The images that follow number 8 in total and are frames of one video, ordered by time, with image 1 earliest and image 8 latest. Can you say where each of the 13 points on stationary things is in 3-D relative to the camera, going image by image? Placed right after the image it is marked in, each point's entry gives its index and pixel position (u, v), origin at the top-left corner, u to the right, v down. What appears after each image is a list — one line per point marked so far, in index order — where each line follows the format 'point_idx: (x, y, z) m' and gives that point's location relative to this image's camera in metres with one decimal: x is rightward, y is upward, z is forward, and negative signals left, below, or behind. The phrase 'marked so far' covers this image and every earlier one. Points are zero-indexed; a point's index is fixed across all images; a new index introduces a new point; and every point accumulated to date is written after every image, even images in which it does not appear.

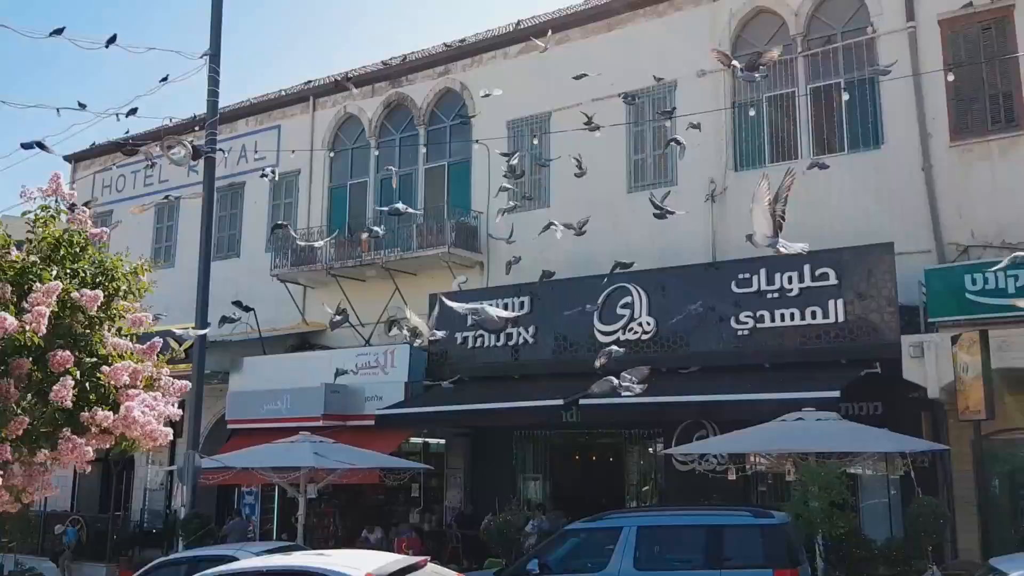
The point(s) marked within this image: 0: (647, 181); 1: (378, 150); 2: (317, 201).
0: (+2.3, +1.8, +15.2) m
1: (-2.7, +2.7, +18.0) m
2: (-4.0, +1.8, +18.5) m
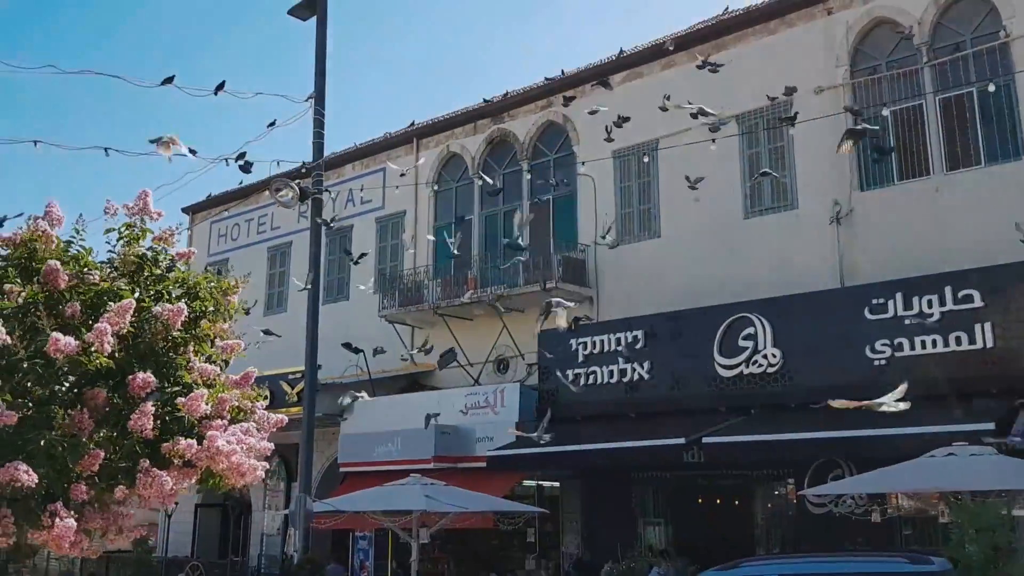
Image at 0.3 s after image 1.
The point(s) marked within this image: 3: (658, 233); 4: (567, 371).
0: (+4.0, +1.3, +14.4) m
1: (-0.6, +2.0, +17.8) m
2: (-1.8, +1.0, +18.4) m
3: (+2.5, +0.9, +15.4) m
4: (+0.9, -1.4, +14.9) m
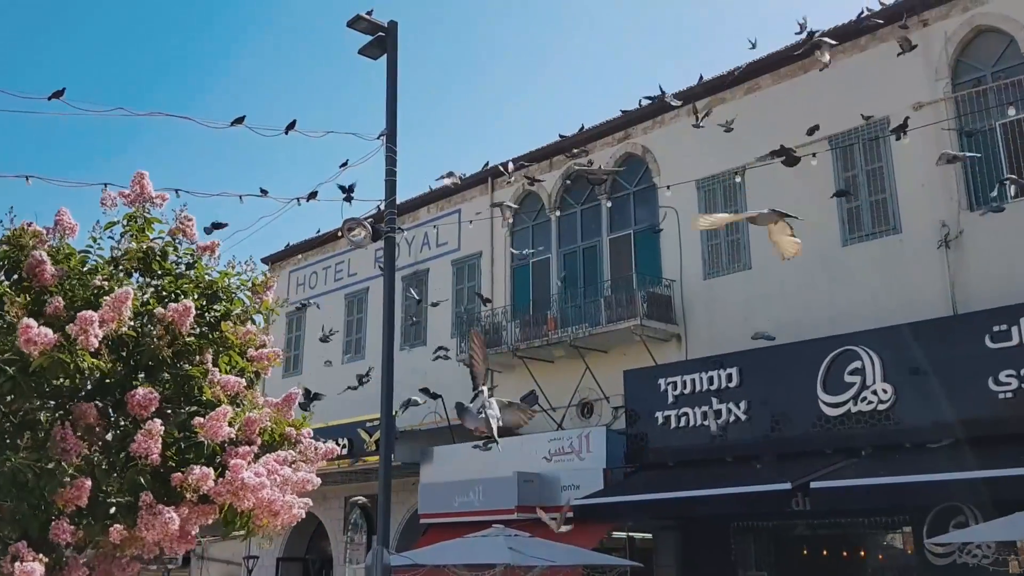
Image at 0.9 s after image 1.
0: (+5.2, +0.8, +13.4) m
1: (+0.9, +1.2, +17.2) m
2: (-0.2, +0.1, +17.9) m
3: (+3.8, +0.4, +14.5) m
4: (+2.3, -1.9, +14.0) m
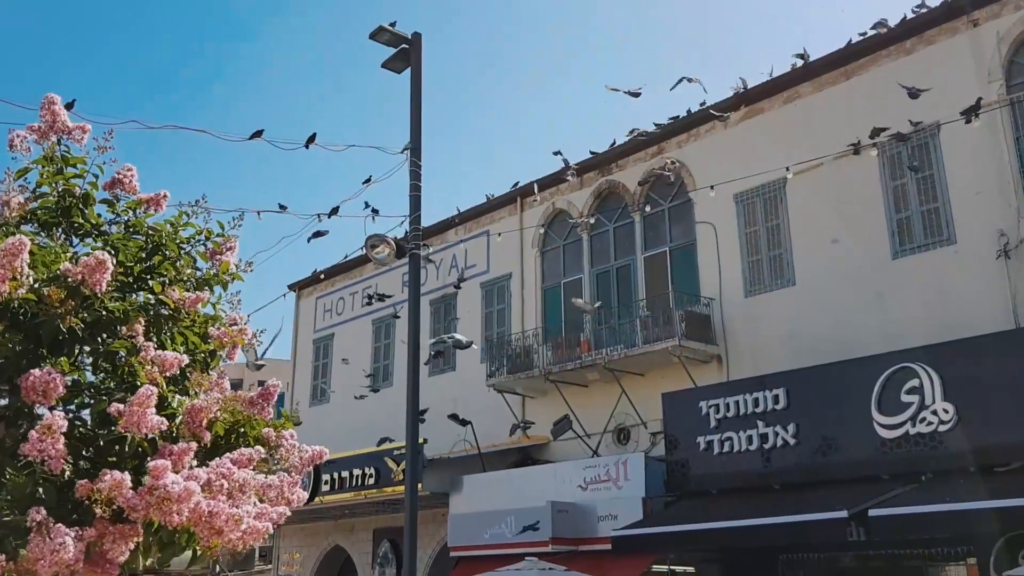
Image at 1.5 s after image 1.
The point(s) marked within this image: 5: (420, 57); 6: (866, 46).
0: (+5.6, +0.6, +12.6) m
1: (+1.4, +0.8, +16.6) m
2: (+0.4, -0.3, +17.3) m
3: (+4.3, +0.1, +13.8) m
4: (+2.7, -2.2, +13.2) m
5: (-1.3, +3.3, +12.9) m
6: (+5.2, +3.6, +13.4) m
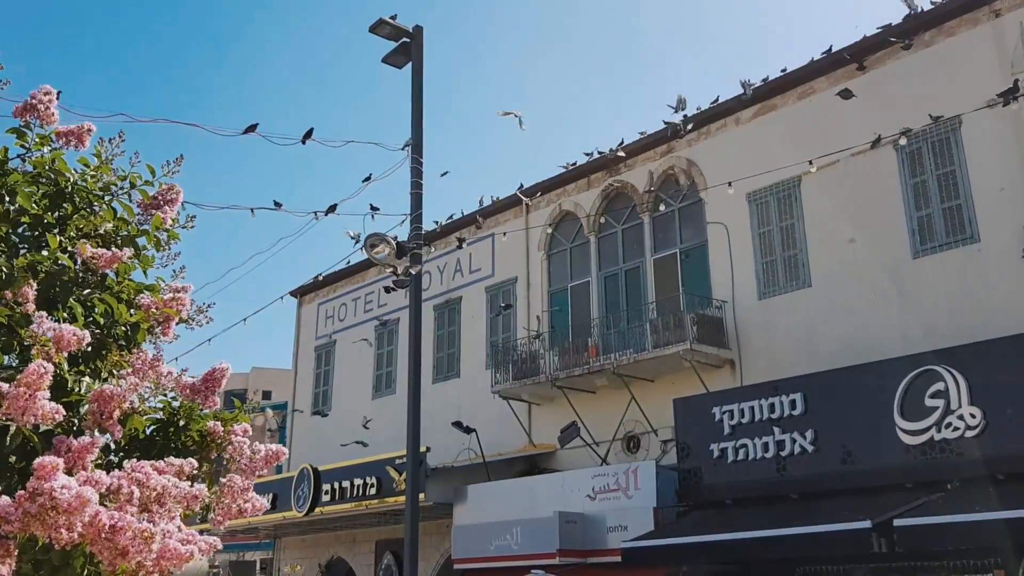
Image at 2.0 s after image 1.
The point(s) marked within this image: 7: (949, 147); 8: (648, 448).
0: (+5.7, +0.6, +12.1) m
1: (+1.5, +0.8, +16.1) m
2: (+0.5, -0.4, +16.8) m
3: (+4.3, +0.1, +13.3) m
4: (+2.8, -2.2, +12.7) m
5: (-1.2, +3.3, +12.5) m
6: (+5.3, +3.6, +12.9) m
7: (+5.9, +1.9, +12.2) m
8: (+2.2, -2.6, +14.5) m
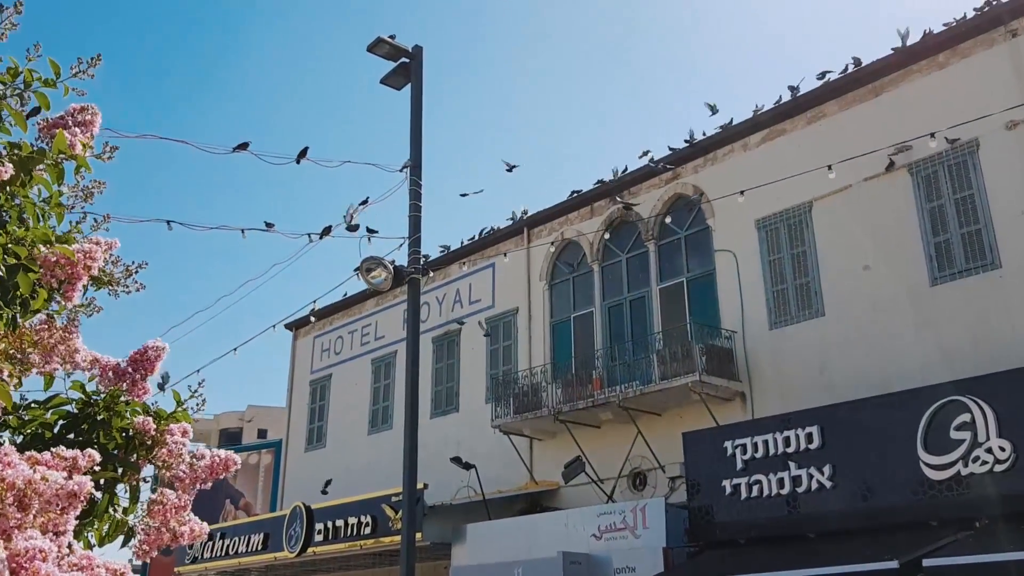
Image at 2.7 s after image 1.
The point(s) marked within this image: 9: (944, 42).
0: (+5.7, +0.3, +11.6) m
1: (+1.5, +0.2, +15.6) m
2: (+0.5, -0.9, +16.3) m
3: (+4.4, -0.3, +12.8) m
4: (+2.8, -2.6, +12.1) m
5: (-1.2, +2.9, +12.1) m
6: (+5.3, +3.2, +12.6) m
7: (+5.9, +1.5, +11.8) m
8: (+2.2, -3.0, +13.9) m
9: (+5.8, +3.3, +12.2) m
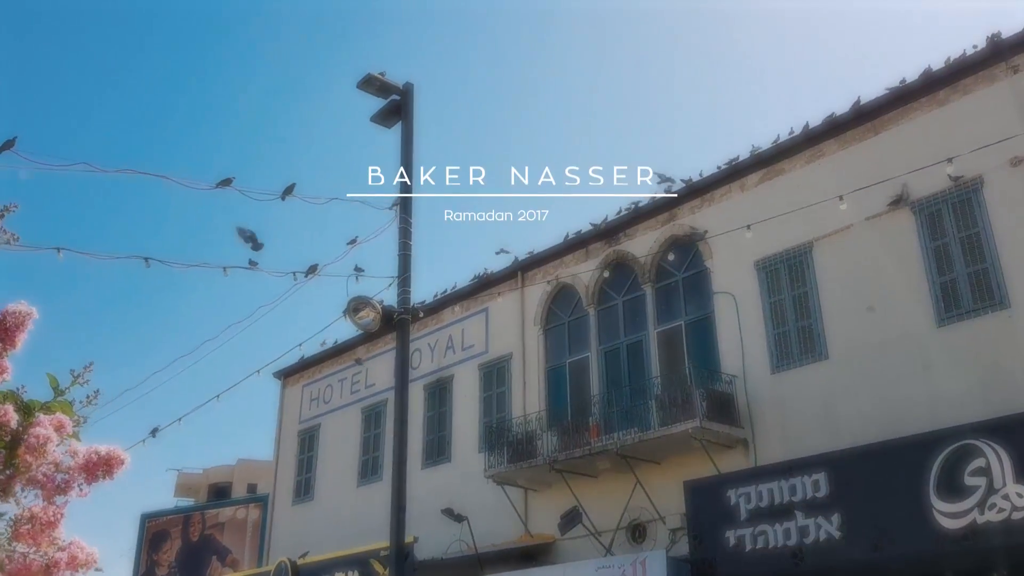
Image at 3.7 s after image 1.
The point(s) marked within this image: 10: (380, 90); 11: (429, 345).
0: (+5.6, -0.3, +11.3) m
1: (+1.4, -0.5, +15.3) m
2: (+0.4, -1.7, +15.8) m
3: (+4.3, -0.9, +12.4) m
4: (+2.8, -3.1, +11.6) m
5: (-1.3, +2.3, +11.9) m
6: (+5.2, +2.6, +12.4) m
7: (+5.8, +1.0, +11.5) m
8: (+2.1, -3.7, +13.3) m
9: (+5.7, +2.8, +12.0) m
10: (-1.7, +2.5, +11.6) m
11: (-1.7, -1.2, +18.3) m
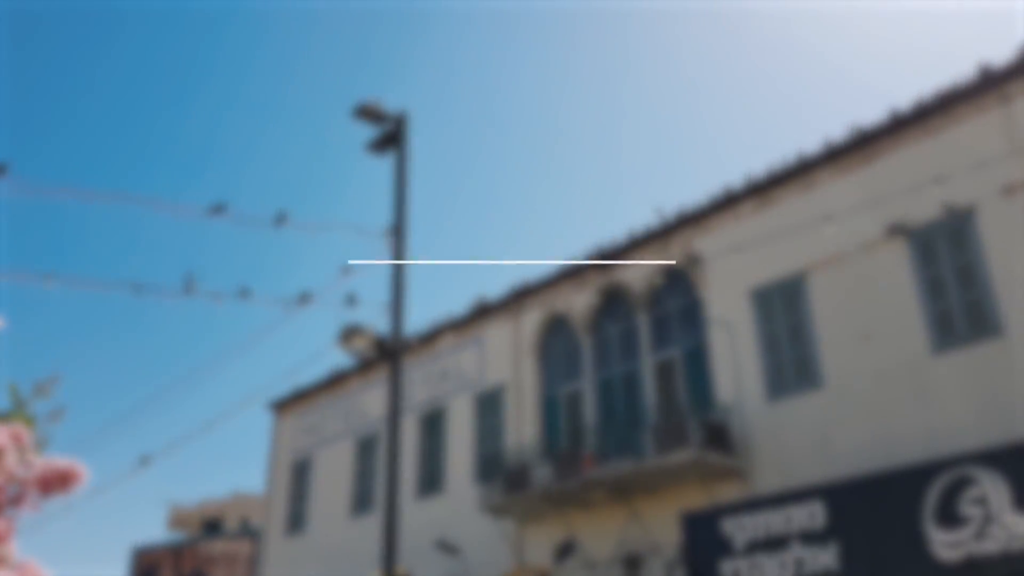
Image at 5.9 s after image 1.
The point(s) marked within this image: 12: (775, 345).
0: (+5.6, -0.6, +11.3) m
1: (+1.3, -1.0, +15.2) m
2: (+0.3, -2.2, +15.7) m
3: (+4.2, -1.3, +12.3) m
4: (+2.7, -3.5, +11.4) m
5: (-1.4, +2.0, +11.9) m
6: (+5.1, +2.2, +12.4) m
7: (+5.7, +0.7, +11.5) m
8: (+2.0, -4.1, +13.2) m
9: (+5.6, +2.4, +12.1) m
10: (-1.8, +2.2, +11.6) m
11: (-1.8, -1.8, +18.2) m
12: (+3.7, -0.8, +12.9) m
